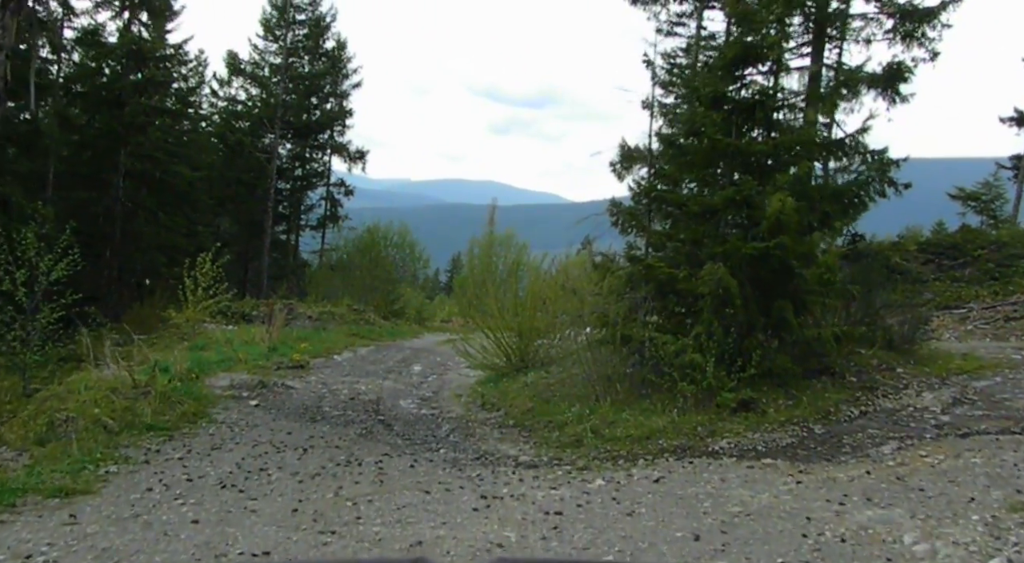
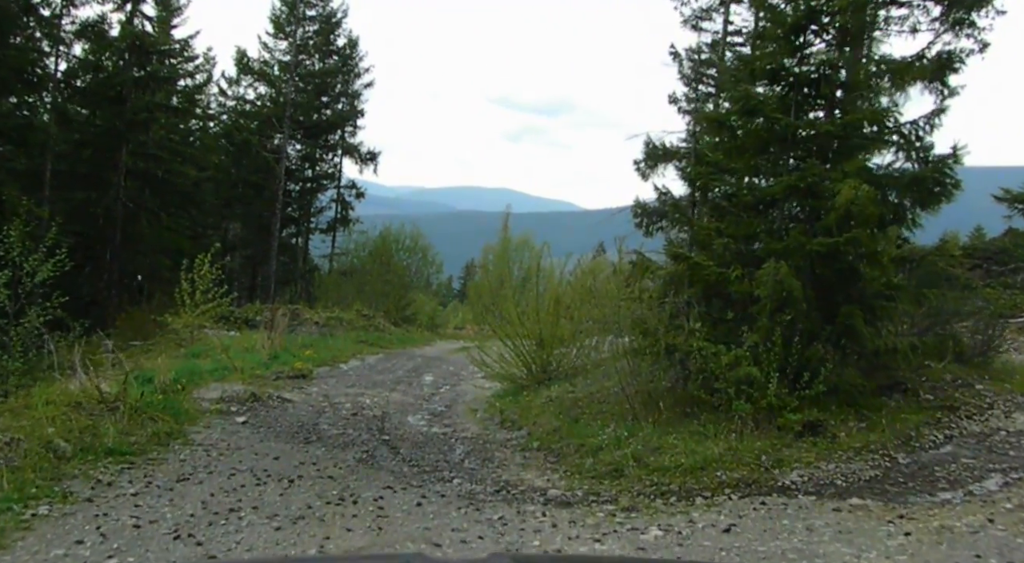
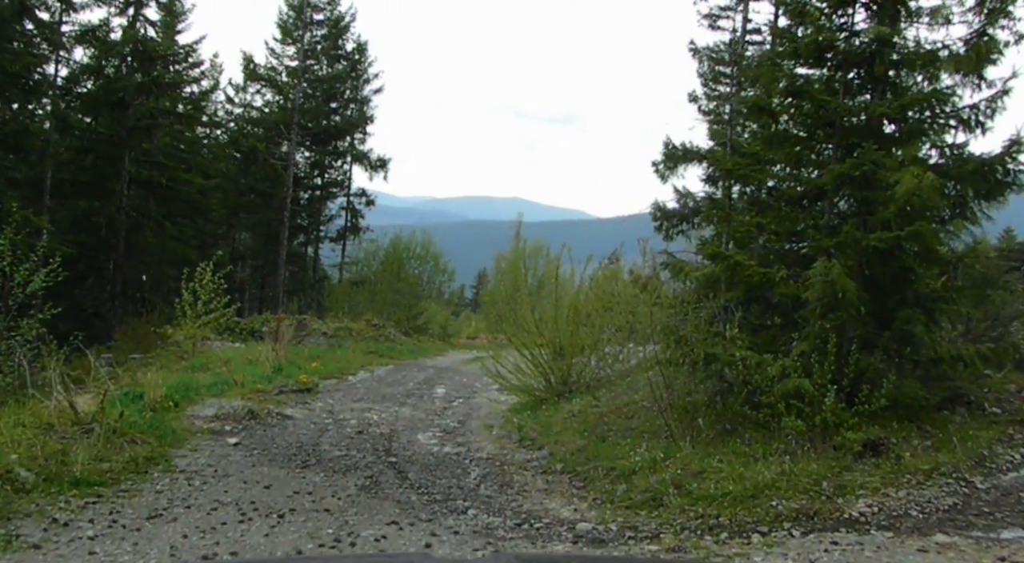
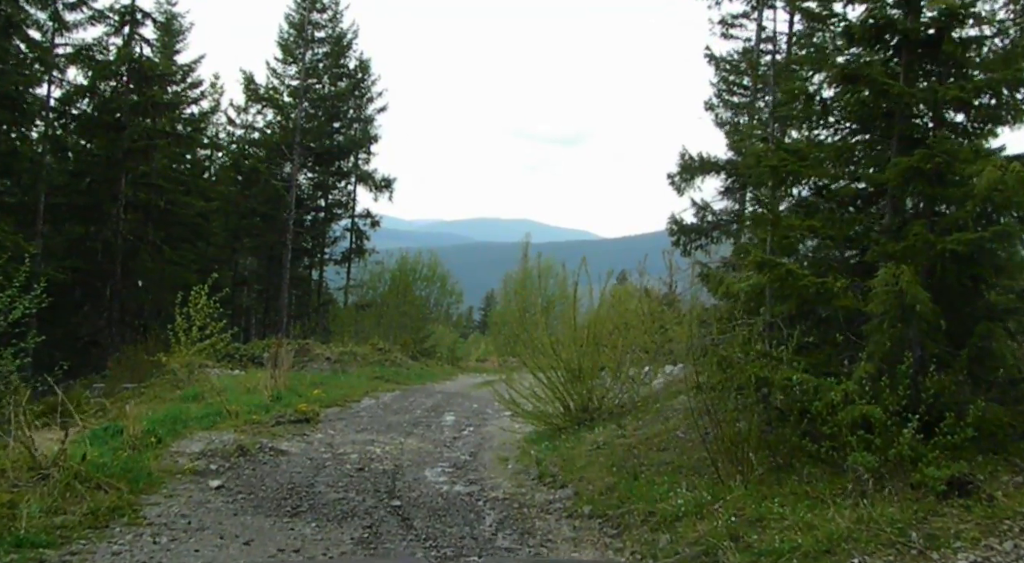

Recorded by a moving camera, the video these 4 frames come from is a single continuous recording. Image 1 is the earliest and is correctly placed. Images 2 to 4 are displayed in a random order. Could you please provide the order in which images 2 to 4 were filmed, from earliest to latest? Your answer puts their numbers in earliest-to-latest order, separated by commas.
2, 3, 4
